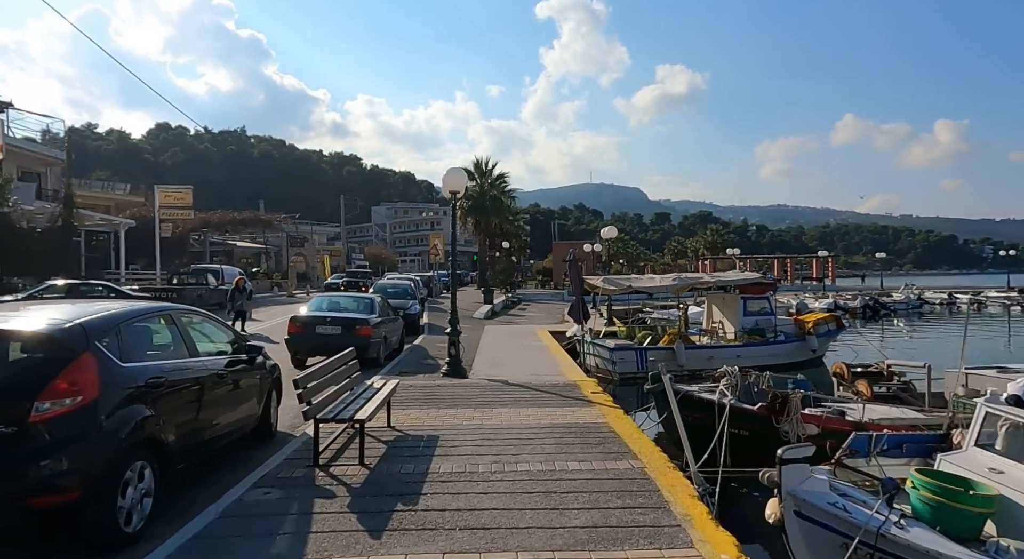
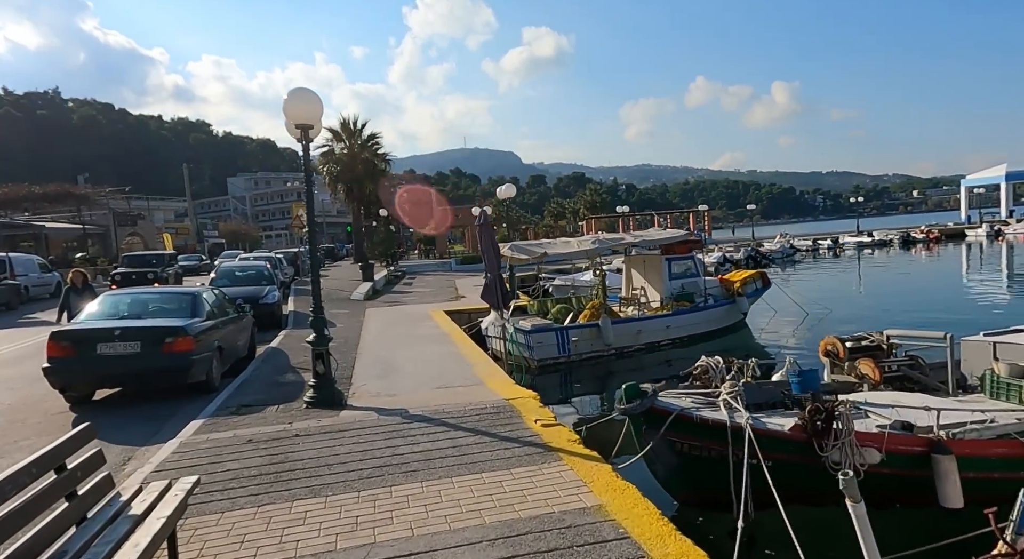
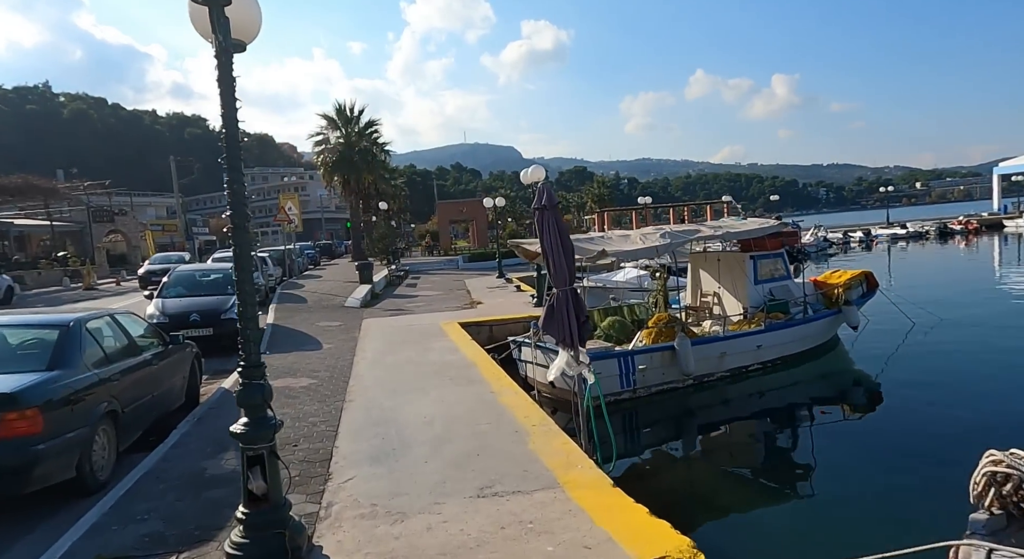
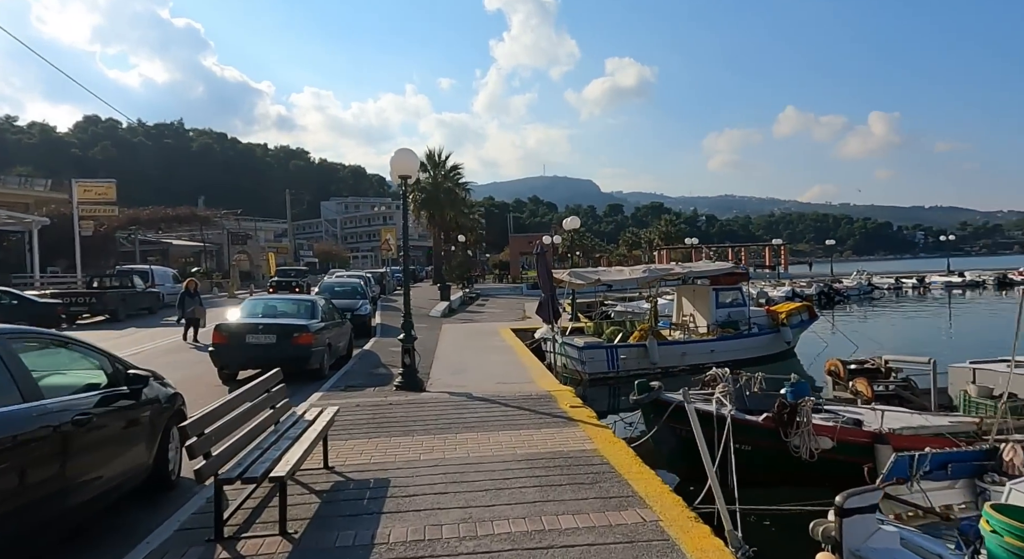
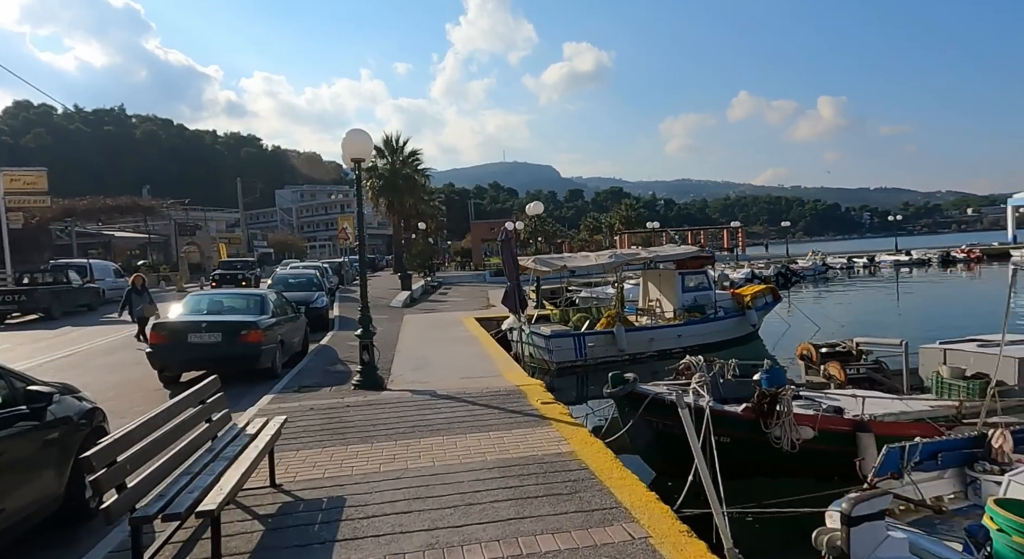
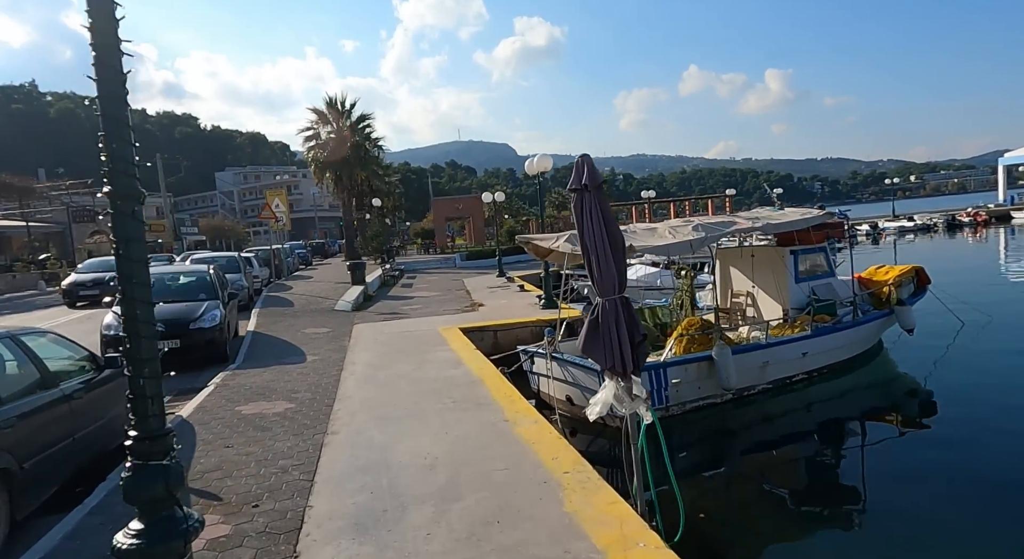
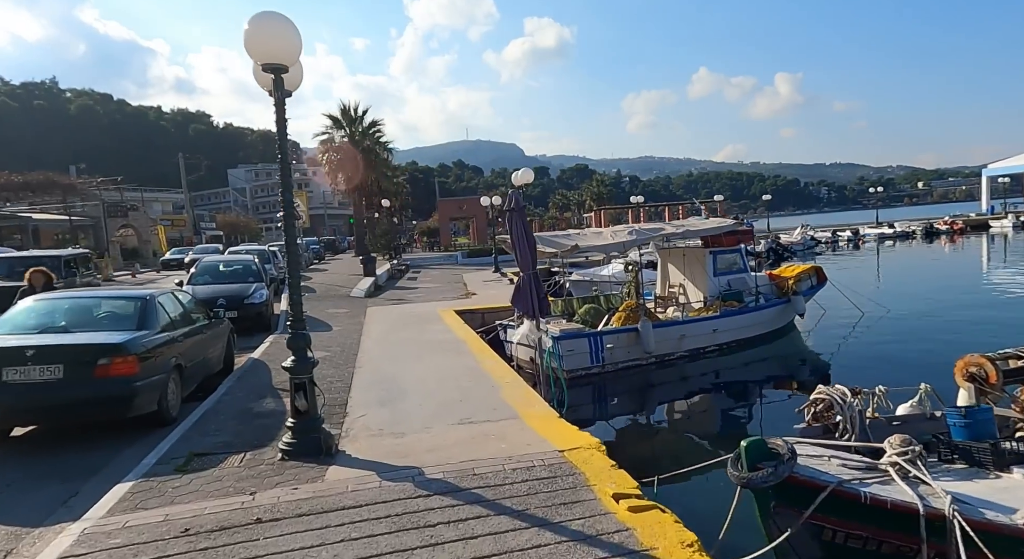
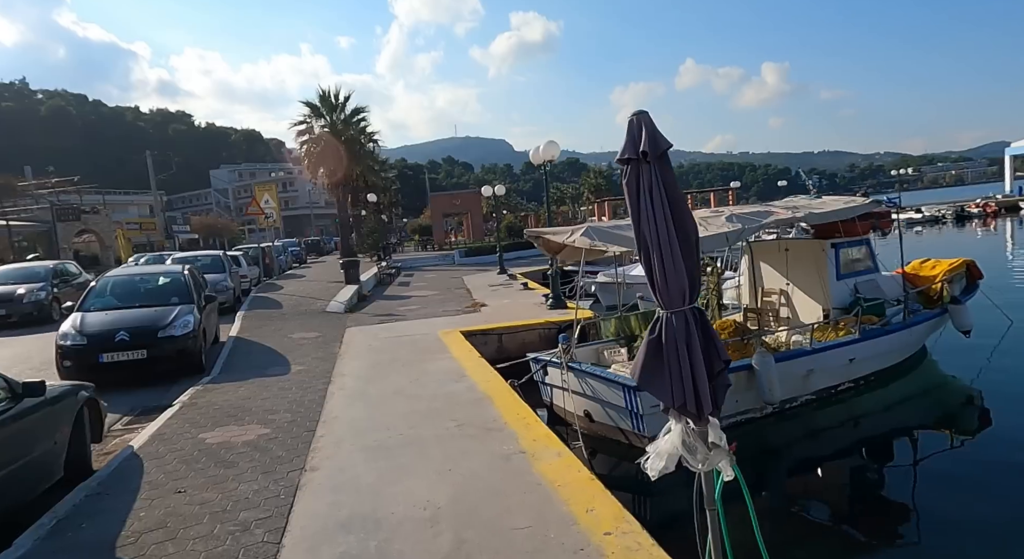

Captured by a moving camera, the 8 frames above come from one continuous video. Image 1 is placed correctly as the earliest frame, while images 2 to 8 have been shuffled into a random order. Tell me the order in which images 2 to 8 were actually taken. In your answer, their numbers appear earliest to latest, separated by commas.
4, 5, 2, 7, 3, 6, 8
